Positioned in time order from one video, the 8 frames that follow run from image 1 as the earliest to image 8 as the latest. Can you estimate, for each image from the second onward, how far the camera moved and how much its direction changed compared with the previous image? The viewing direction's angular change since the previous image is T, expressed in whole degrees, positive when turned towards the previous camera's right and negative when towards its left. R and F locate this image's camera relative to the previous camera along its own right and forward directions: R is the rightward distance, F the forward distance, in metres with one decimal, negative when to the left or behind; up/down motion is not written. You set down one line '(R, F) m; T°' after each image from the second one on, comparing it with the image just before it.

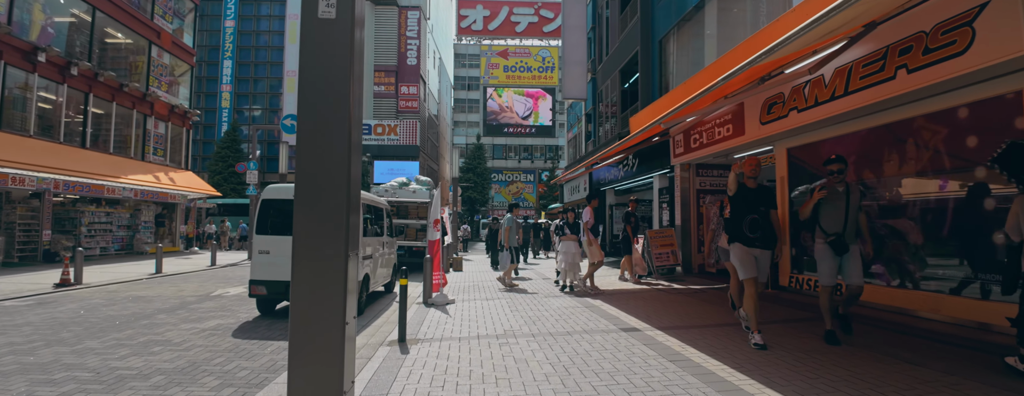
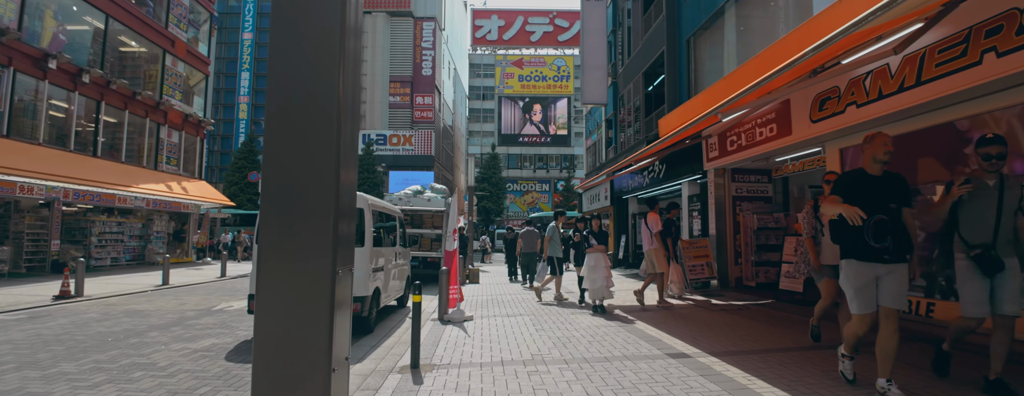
(-0.2, +0.8) m; -2°
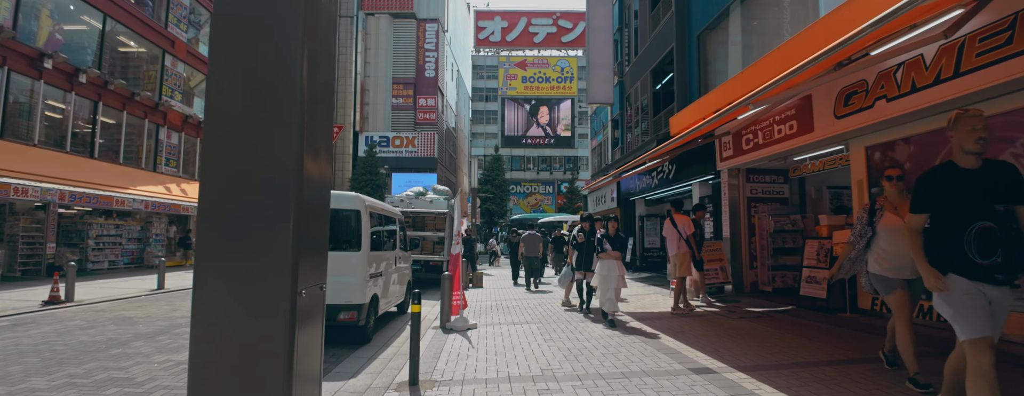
(0.0, +0.5) m; 0°
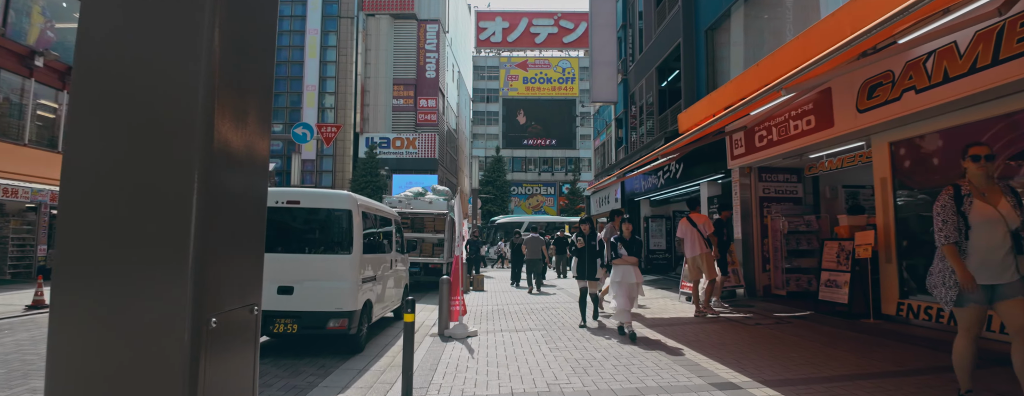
(0.0, +0.5) m; 0°
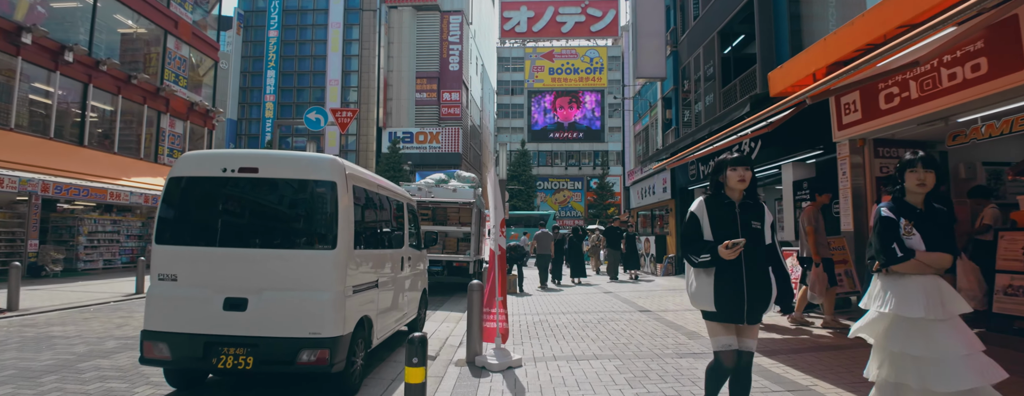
(-0.4, +2.3) m; -3°
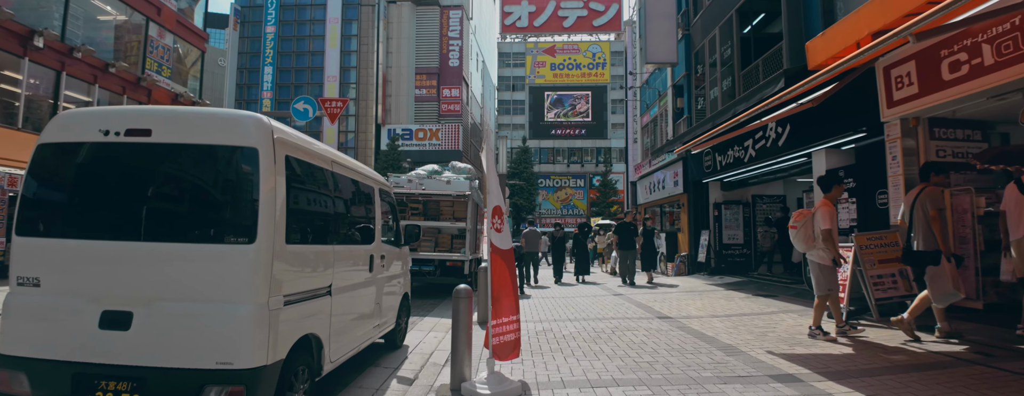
(0.0, +1.2) m; 0°
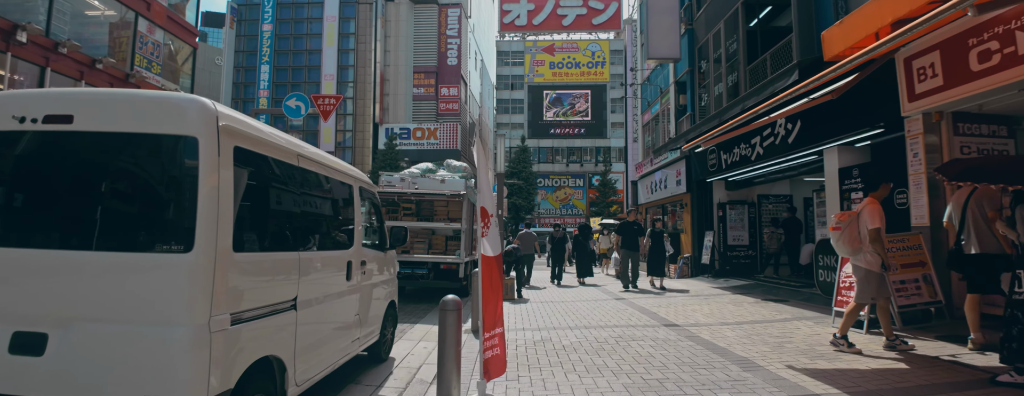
(0.0, +0.5) m; 0°
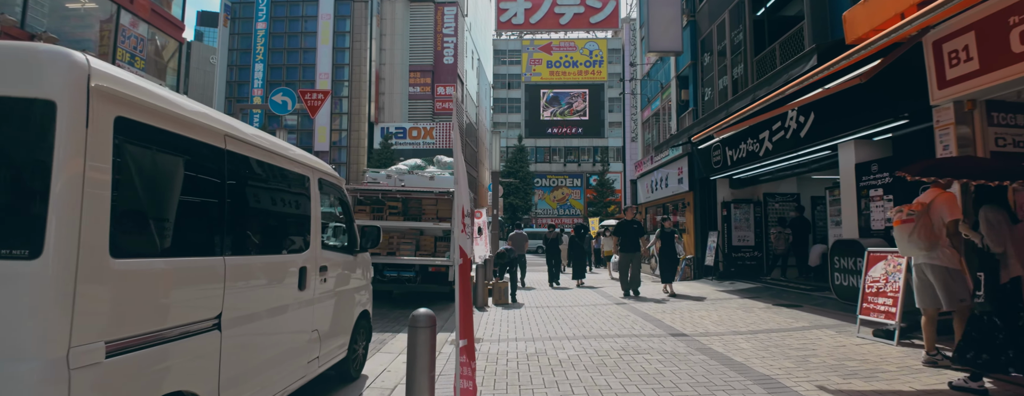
(+0.1, +0.7) m; 0°
